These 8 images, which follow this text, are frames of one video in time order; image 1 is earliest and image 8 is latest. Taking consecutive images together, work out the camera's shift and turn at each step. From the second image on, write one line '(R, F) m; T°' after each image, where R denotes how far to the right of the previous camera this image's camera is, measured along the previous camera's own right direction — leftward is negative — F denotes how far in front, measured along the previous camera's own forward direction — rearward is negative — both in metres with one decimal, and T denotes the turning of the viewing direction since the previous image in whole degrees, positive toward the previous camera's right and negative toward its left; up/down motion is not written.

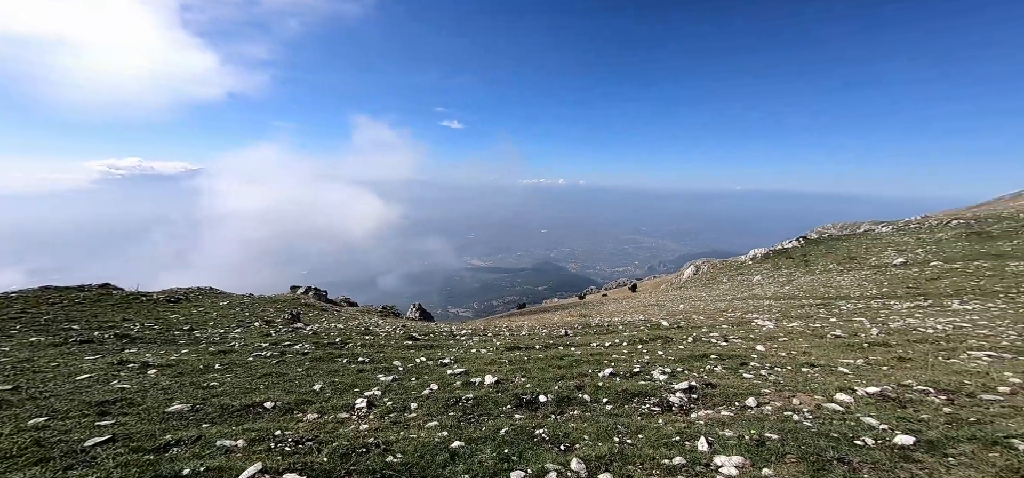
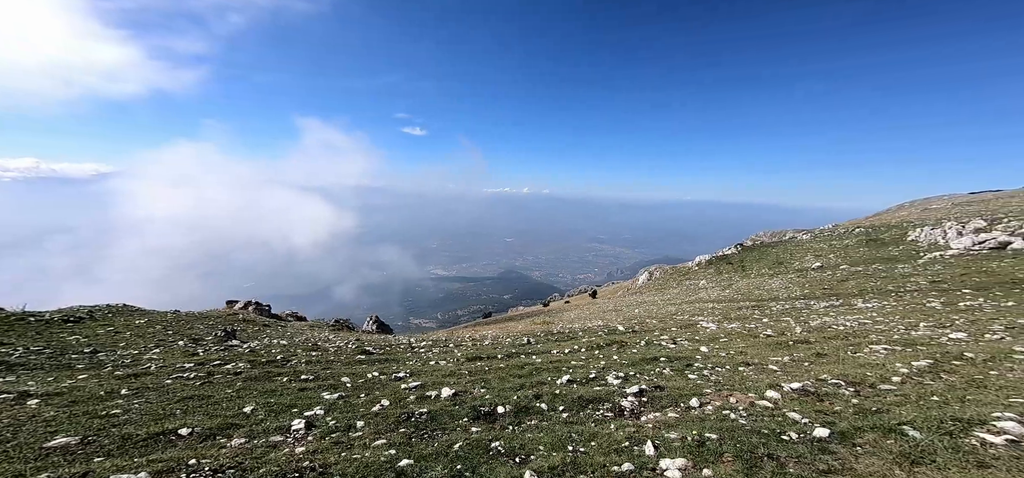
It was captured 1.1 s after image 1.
(+1.9, +0.2) m; +6°
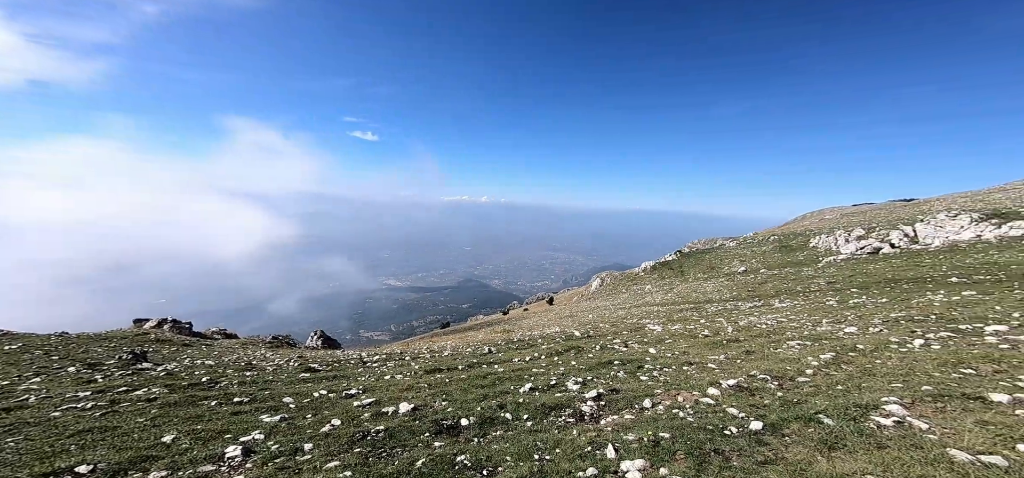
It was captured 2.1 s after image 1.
(+1.3, -0.4) m; +6°
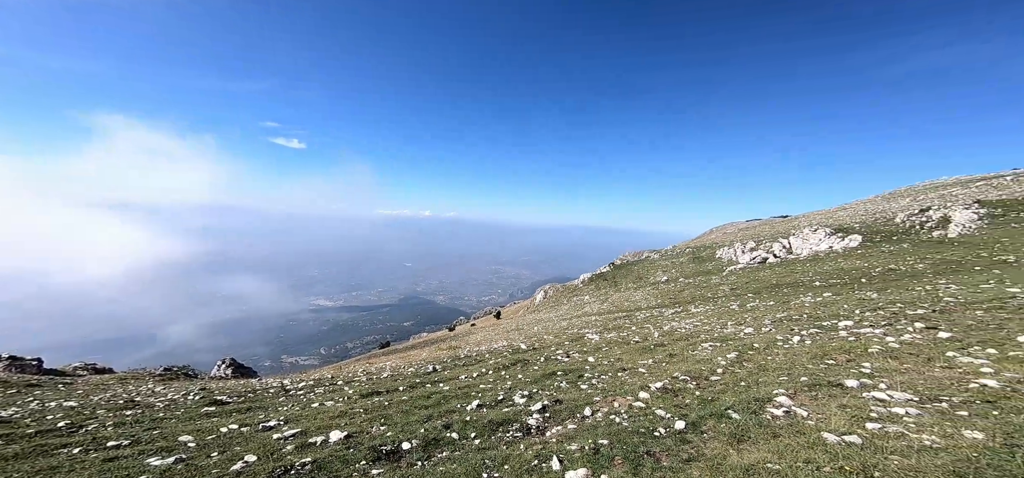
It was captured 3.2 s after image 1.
(+0.7, -0.6) m; +8°
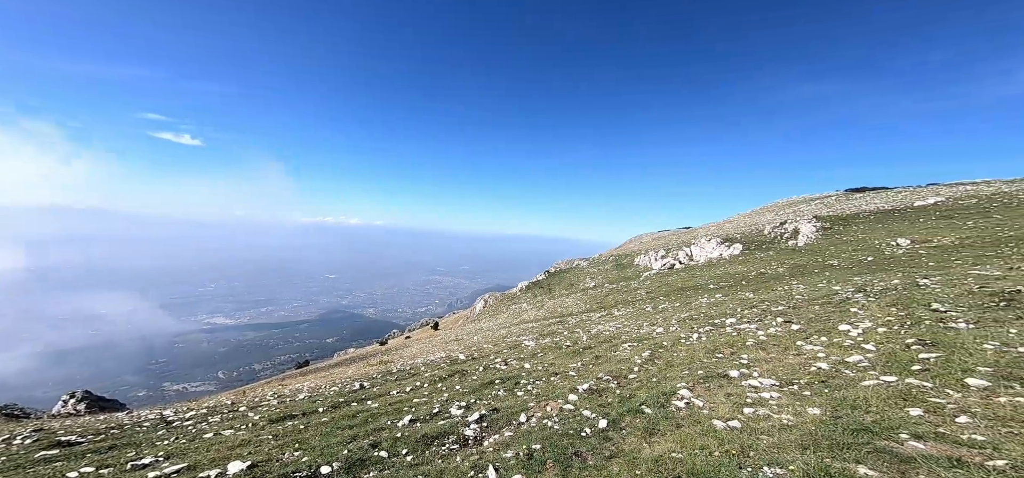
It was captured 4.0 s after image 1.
(+0.5, -0.5) m; +9°
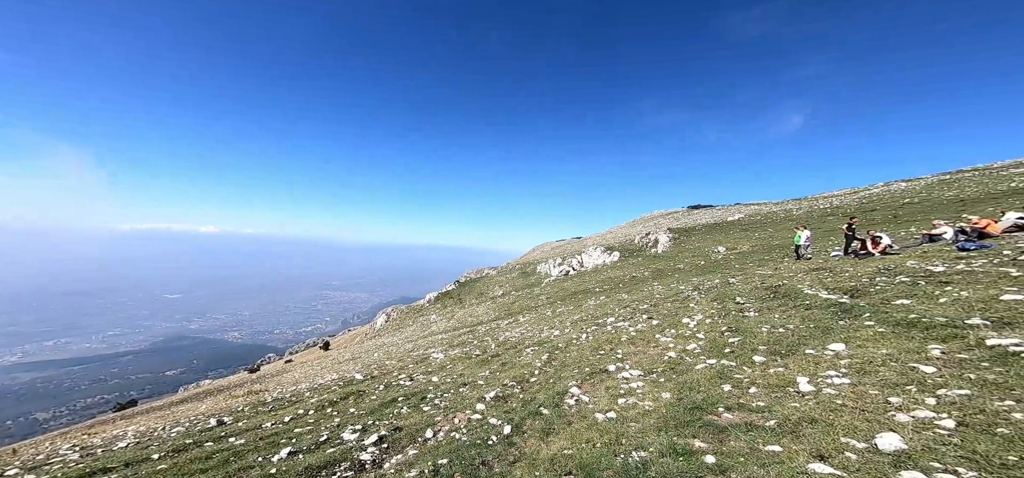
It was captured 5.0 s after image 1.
(+0.5, -0.4) m; +12°
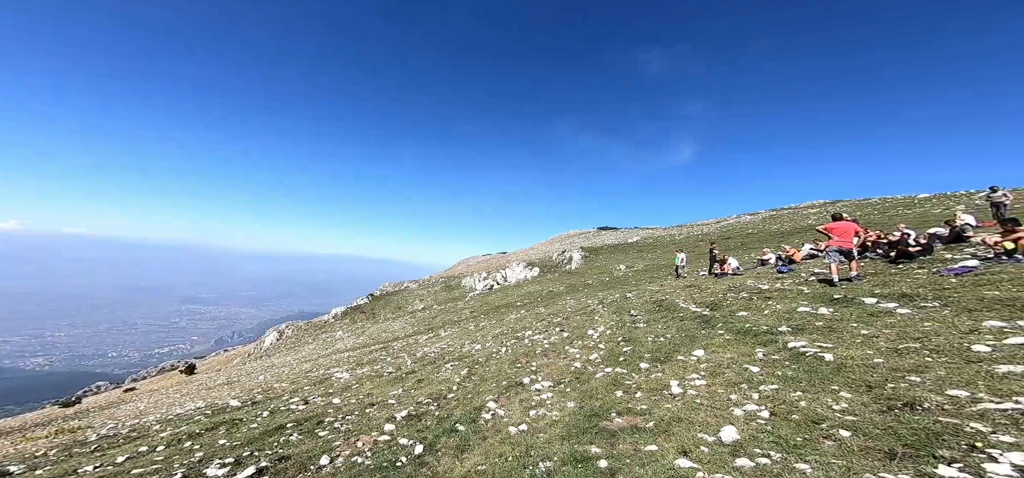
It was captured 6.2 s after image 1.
(+0.3, -0.3) m; +10°
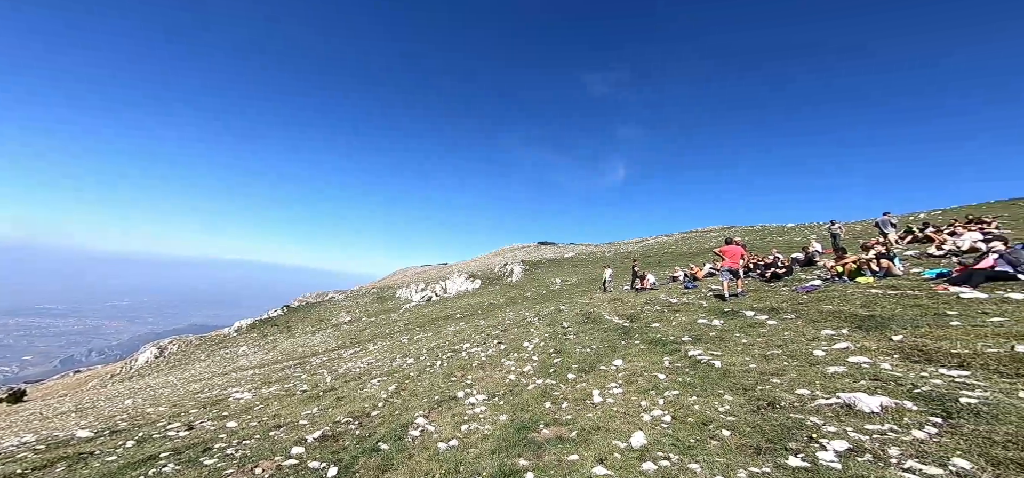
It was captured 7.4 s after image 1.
(+0.2, -0.1) m; +7°
